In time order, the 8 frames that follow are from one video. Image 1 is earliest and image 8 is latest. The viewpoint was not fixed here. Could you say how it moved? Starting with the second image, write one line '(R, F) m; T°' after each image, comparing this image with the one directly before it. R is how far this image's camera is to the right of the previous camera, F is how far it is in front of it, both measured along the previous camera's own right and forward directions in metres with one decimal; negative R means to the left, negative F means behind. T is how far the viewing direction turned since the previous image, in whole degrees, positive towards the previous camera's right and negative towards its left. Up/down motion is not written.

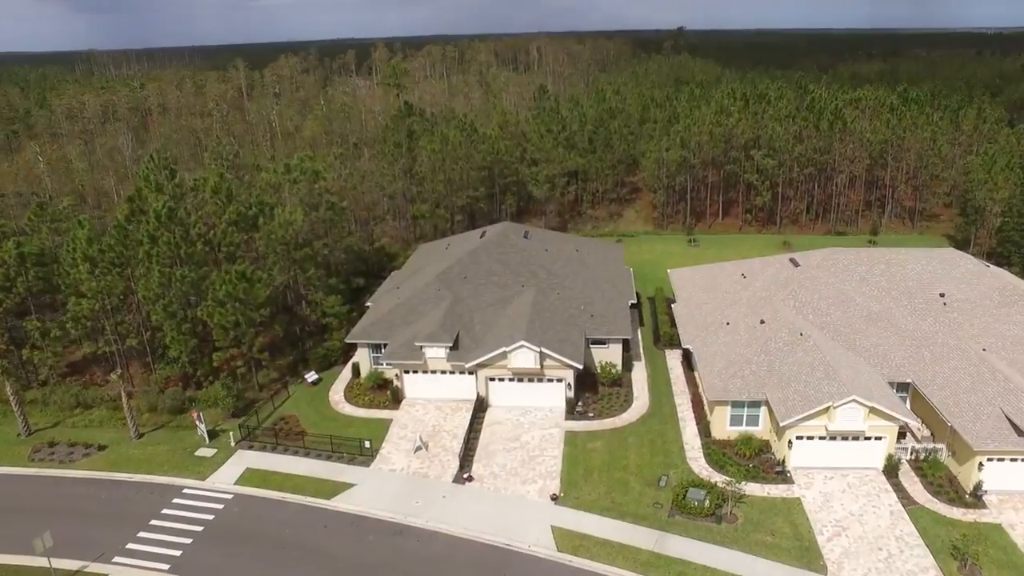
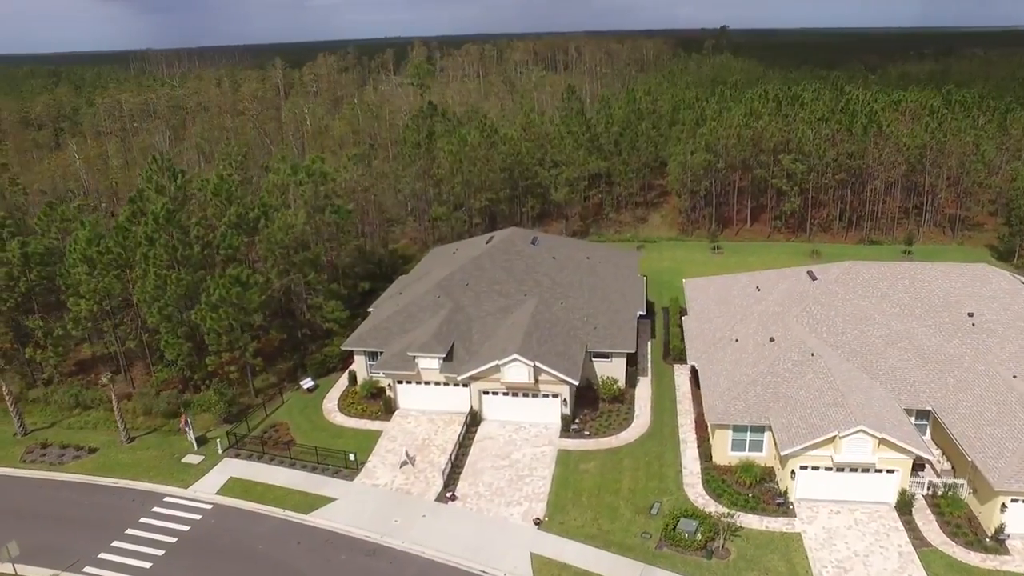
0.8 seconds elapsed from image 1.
(+2.0, +1.3) m; -3°
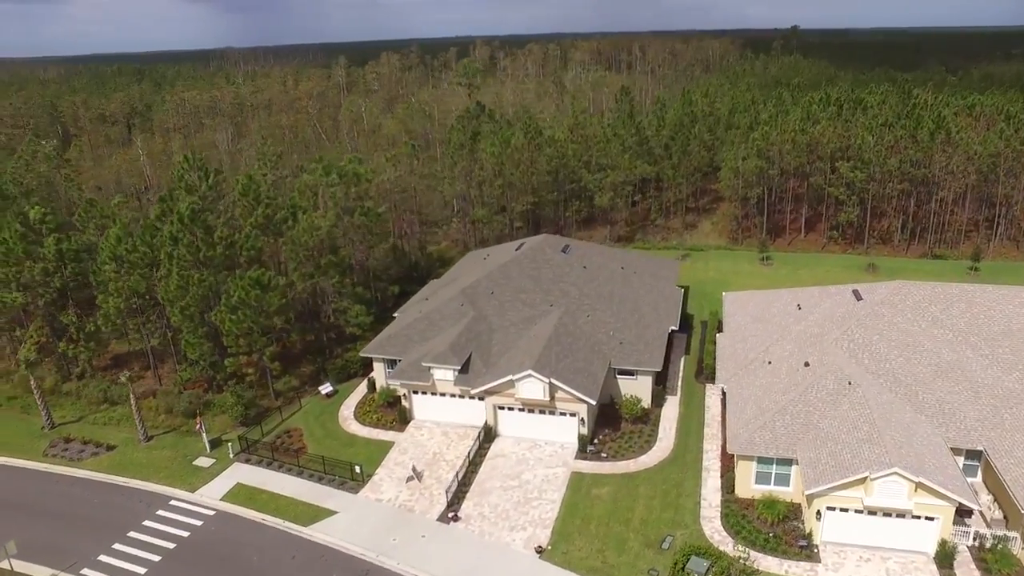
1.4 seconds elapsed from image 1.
(+1.8, +1.3) m; -5°
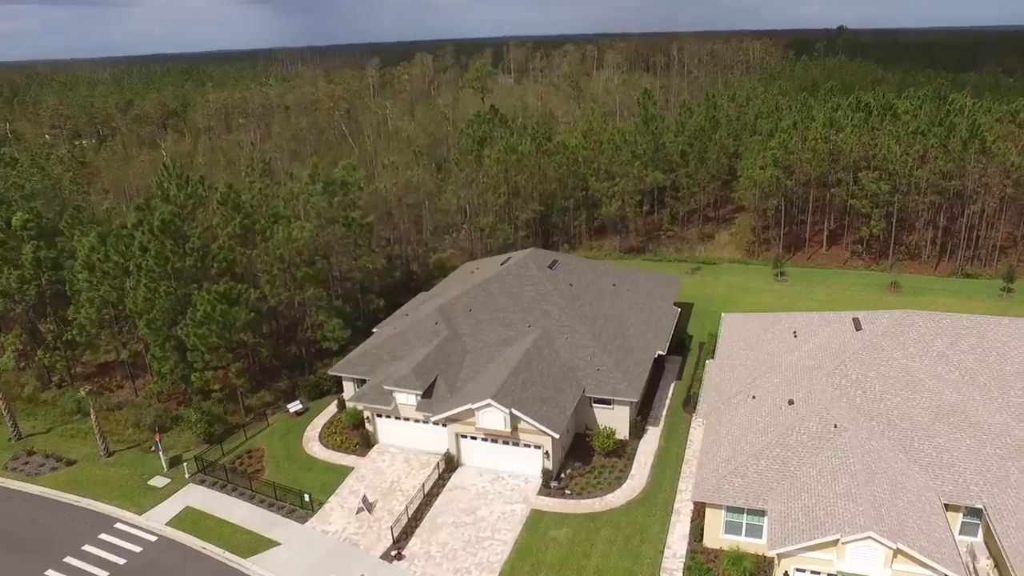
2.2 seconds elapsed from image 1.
(+3.1, +1.9) m; -4°
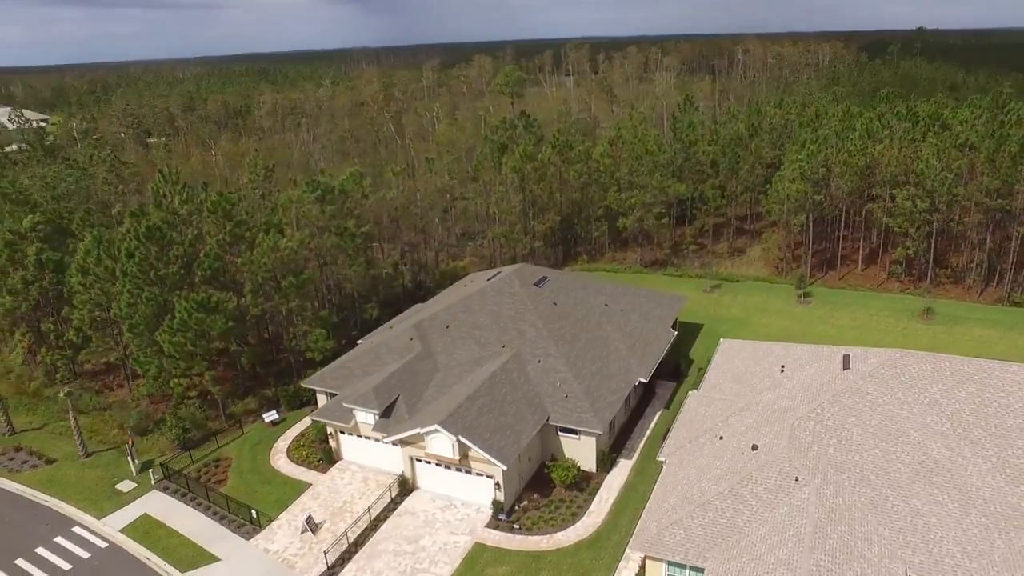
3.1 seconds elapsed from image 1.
(+4.1, +1.5) m; -6°
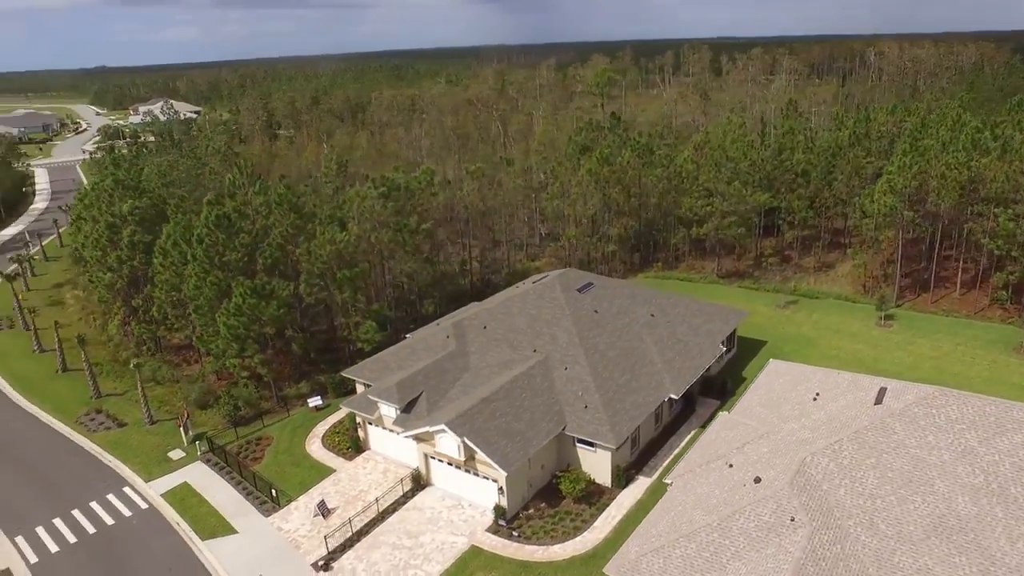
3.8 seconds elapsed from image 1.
(+3.7, +0.5) m; -10°
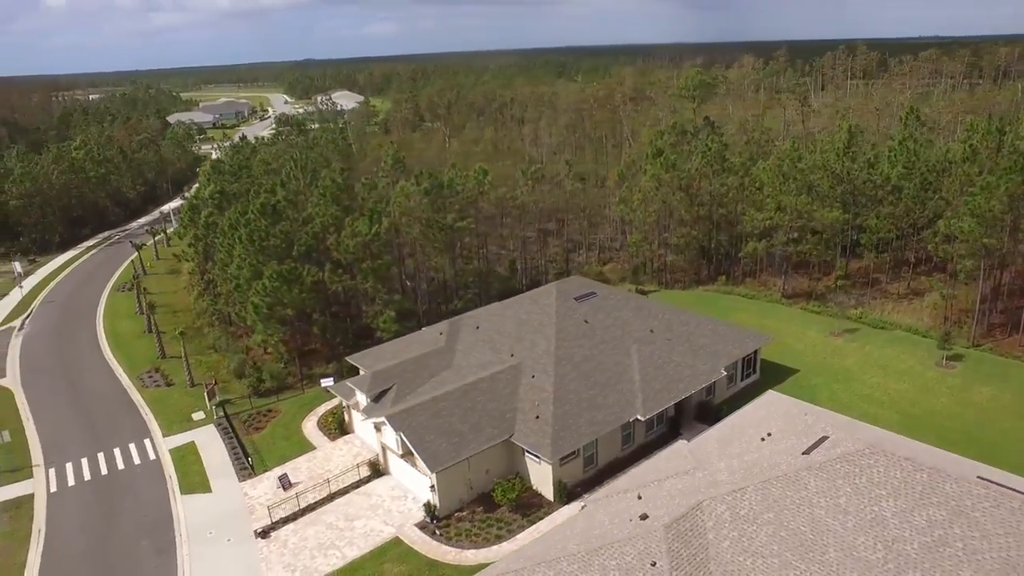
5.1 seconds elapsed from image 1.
(+7.5, +0.9) m; -13°
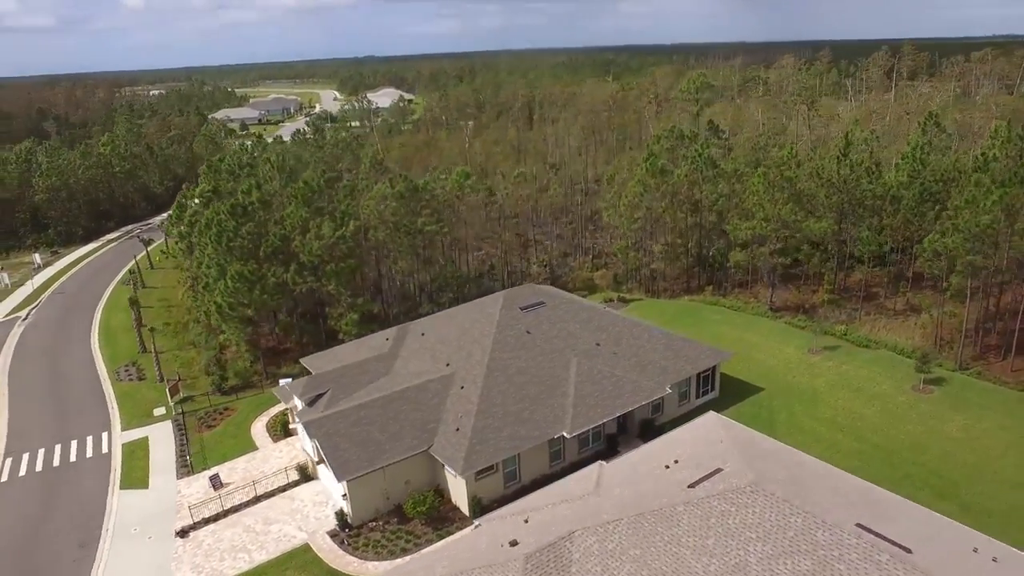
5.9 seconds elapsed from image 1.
(+4.7, +0.8) m; -5°
